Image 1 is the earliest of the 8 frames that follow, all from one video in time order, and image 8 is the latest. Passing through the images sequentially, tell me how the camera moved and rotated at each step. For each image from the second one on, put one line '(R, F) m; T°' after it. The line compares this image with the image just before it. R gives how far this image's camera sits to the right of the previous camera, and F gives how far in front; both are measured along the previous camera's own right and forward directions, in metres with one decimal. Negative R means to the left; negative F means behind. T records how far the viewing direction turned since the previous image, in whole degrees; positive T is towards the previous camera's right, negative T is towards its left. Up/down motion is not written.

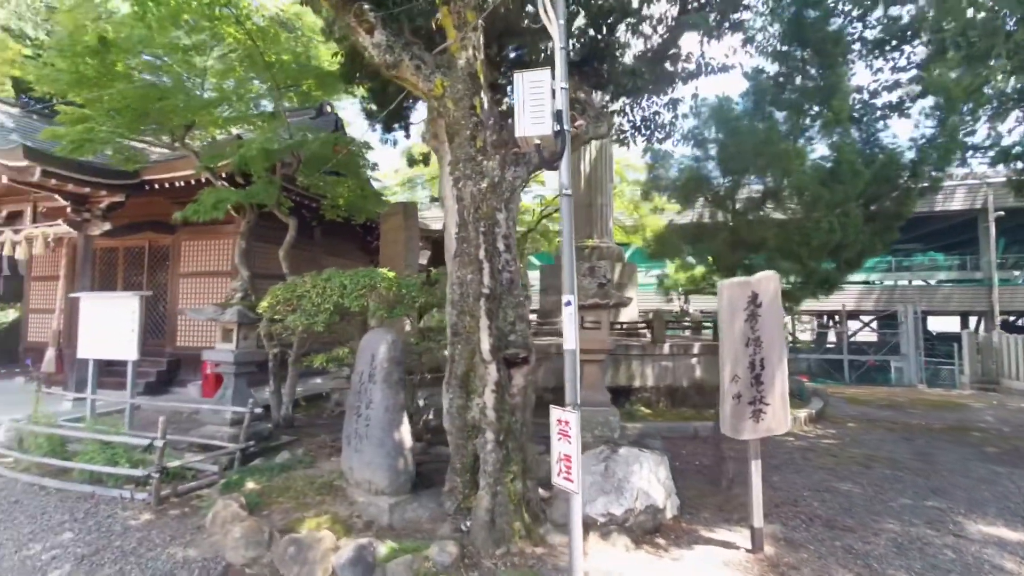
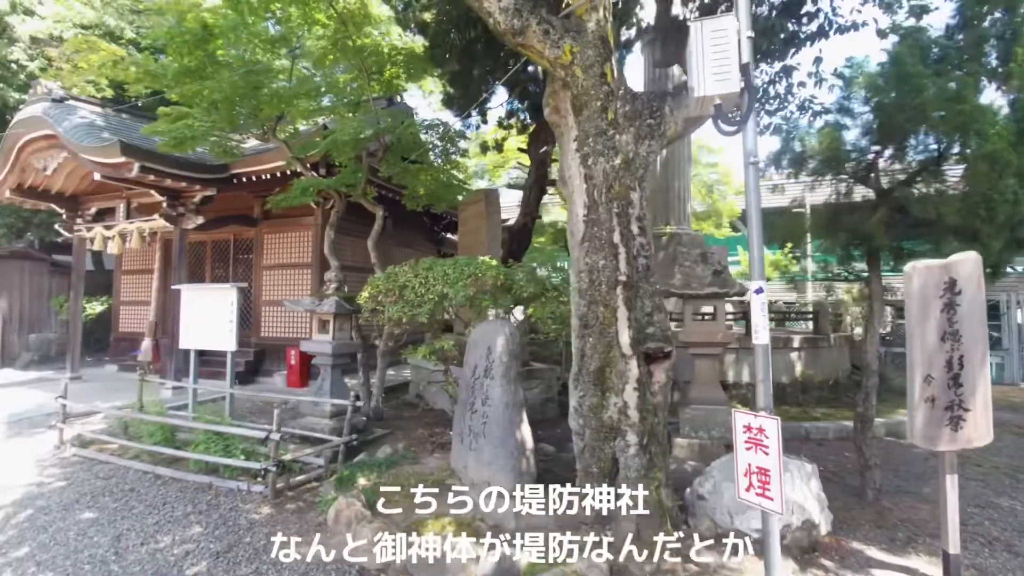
(-0.7, +0.3) m; -5°
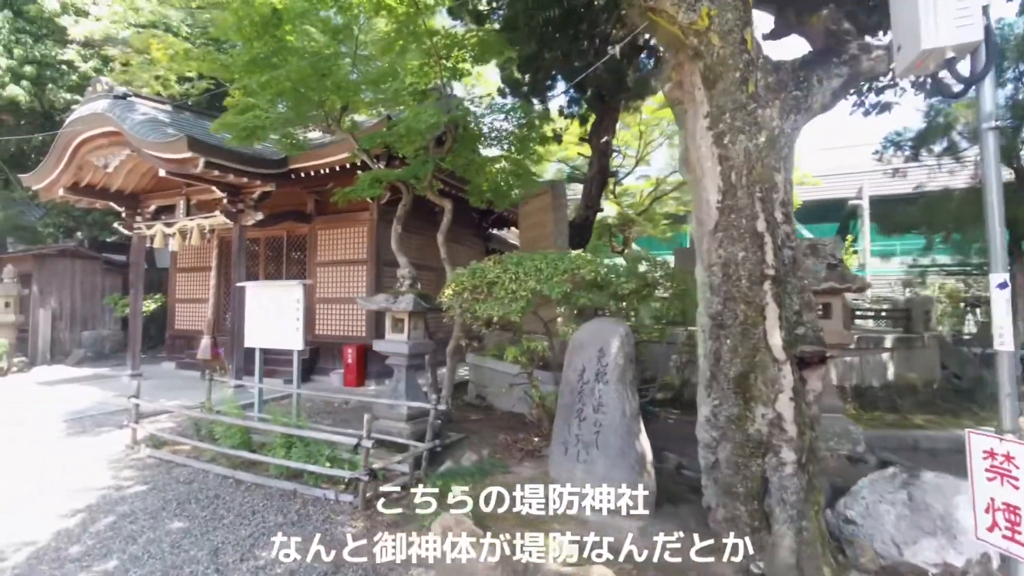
(-0.7, +0.3) m; -3°
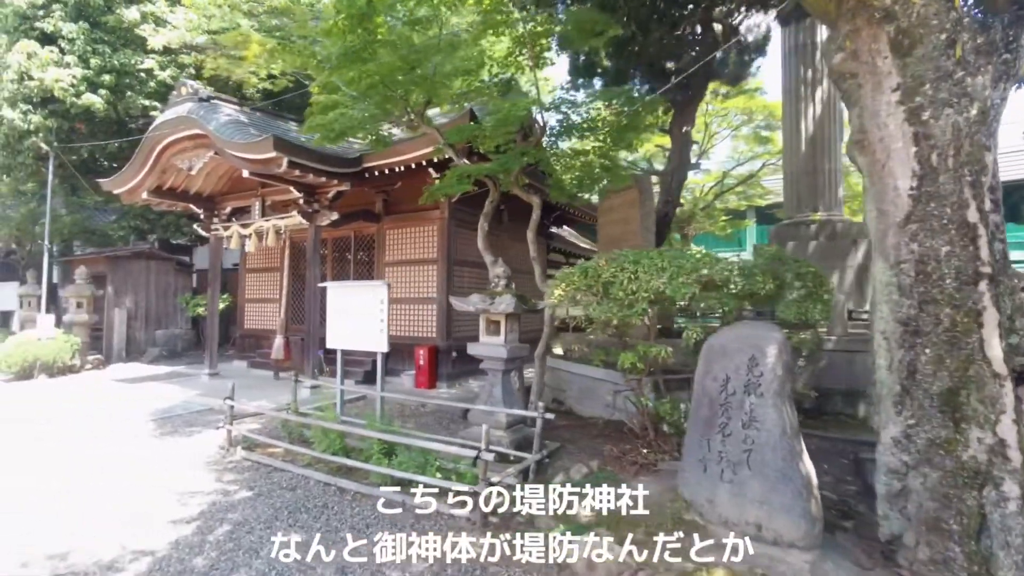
(-0.7, +0.3) m; -4°
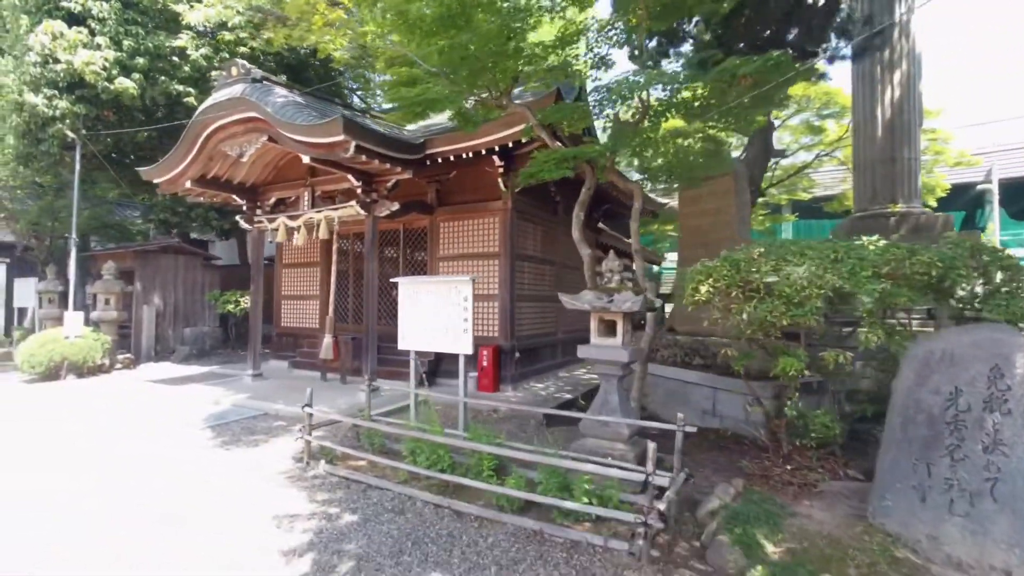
(-1.1, +0.5) m; 0°
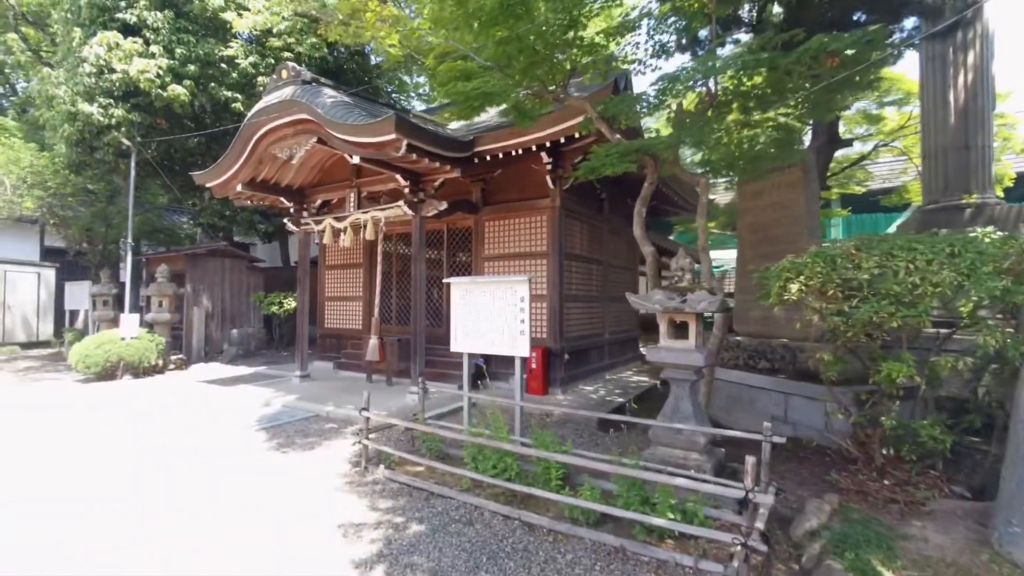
(-0.3, +0.2) m; -3°
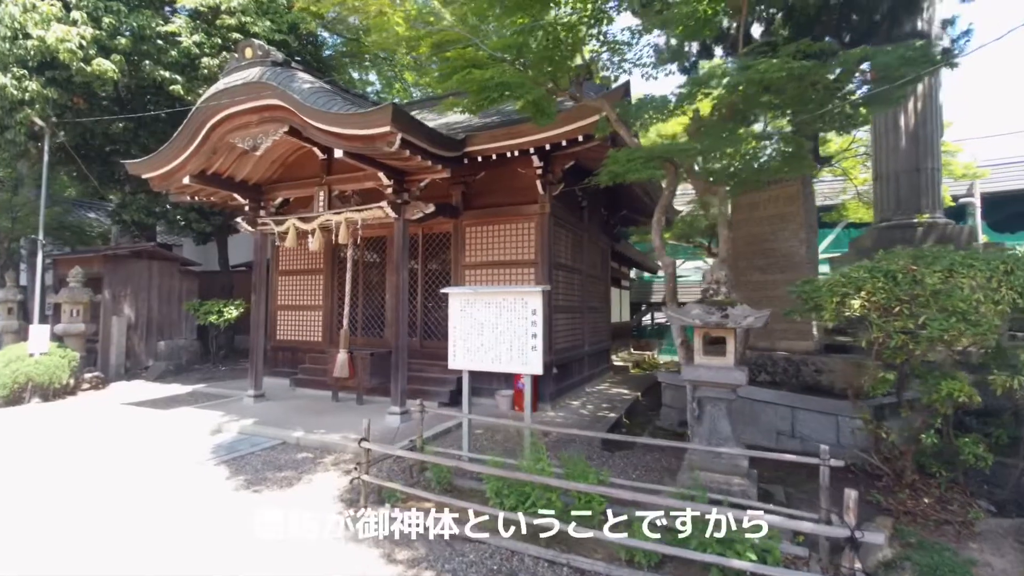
(-0.7, +0.5) m; +8°
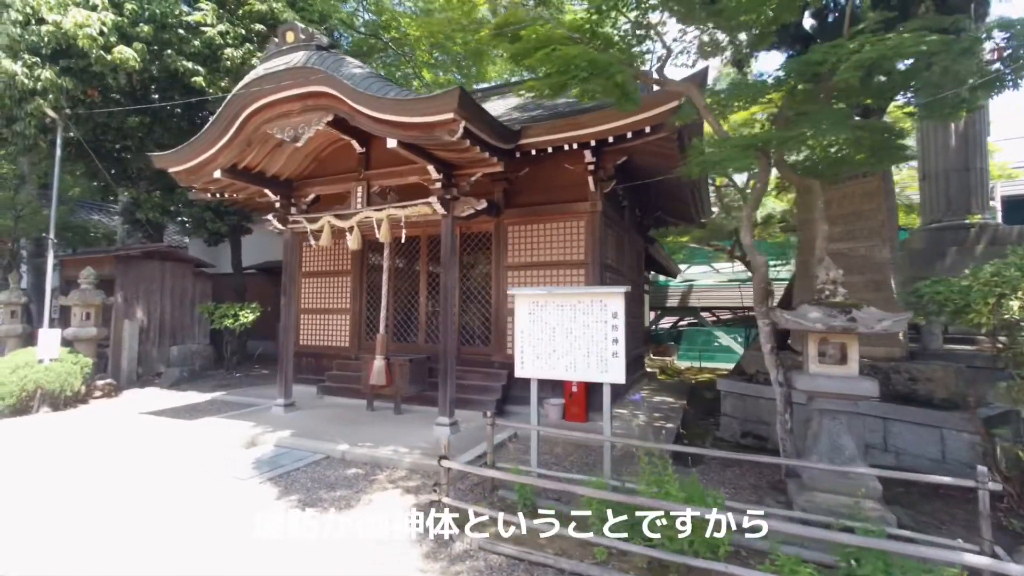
(-0.8, +0.4) m; +1°
